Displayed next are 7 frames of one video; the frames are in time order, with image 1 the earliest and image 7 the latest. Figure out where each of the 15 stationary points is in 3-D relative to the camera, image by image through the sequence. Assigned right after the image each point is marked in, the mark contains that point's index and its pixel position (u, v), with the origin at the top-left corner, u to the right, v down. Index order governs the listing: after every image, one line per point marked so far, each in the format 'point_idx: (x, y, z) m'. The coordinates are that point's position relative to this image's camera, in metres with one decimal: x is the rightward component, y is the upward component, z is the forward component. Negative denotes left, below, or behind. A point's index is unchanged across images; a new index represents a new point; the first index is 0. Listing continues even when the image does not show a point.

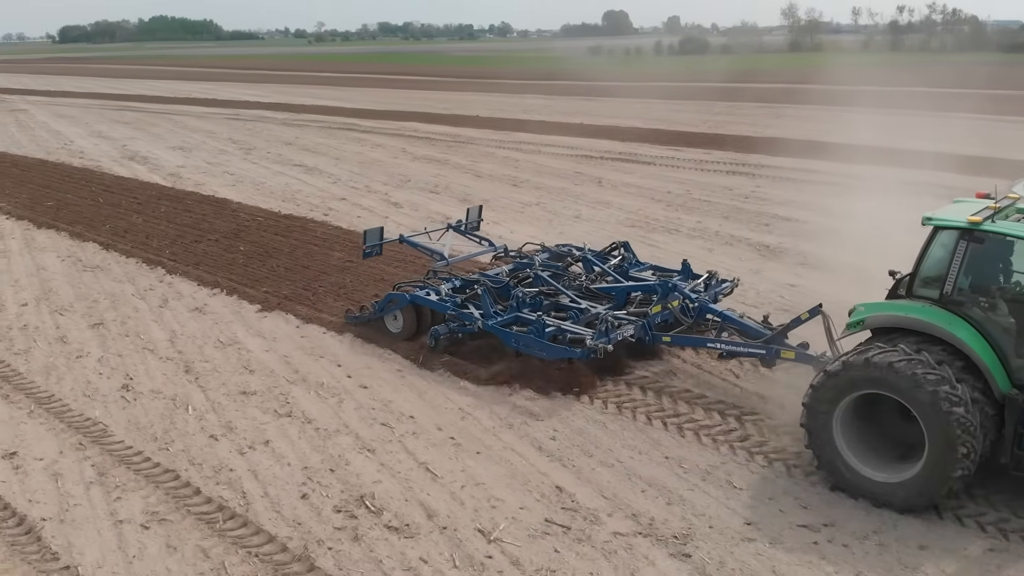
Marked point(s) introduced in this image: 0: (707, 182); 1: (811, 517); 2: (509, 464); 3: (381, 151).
0: (+2.9, +1.6, +14.2) m
1: (+1.5, -1.2, +4.9) m
2: (0.0, -1.0, +5.4) m
3: (-2.4, +2.6, +17.6) m
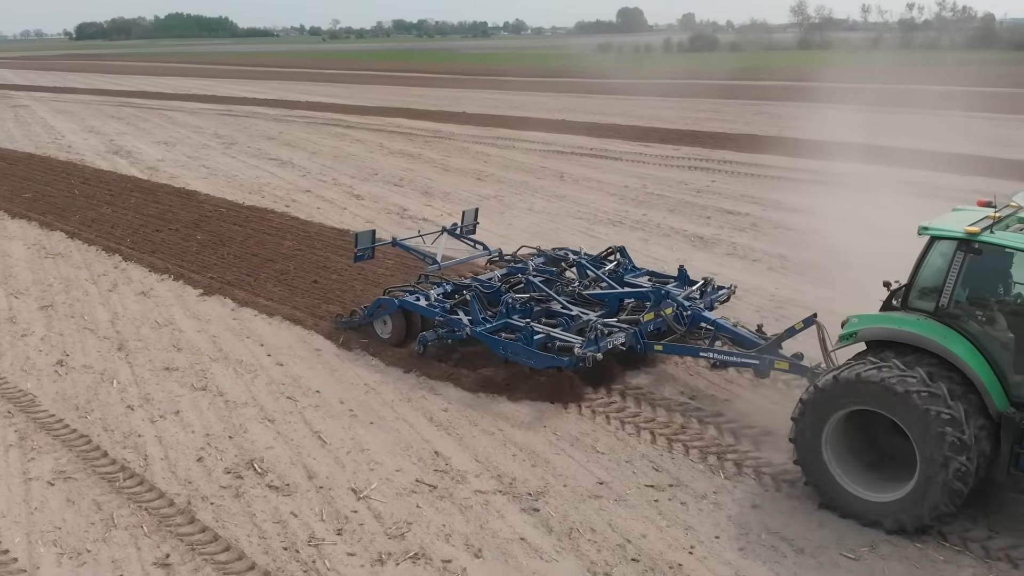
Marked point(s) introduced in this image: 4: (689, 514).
0: (+2.3, +1.7, +14.5) m
1: (+0.8, -1.1, +5.3) m
2: (-0.7, -0.9, +5.8) m
3: (-2.9, +2.7, +18.0) m
4: (+0.9, -1.2, +5.0) m
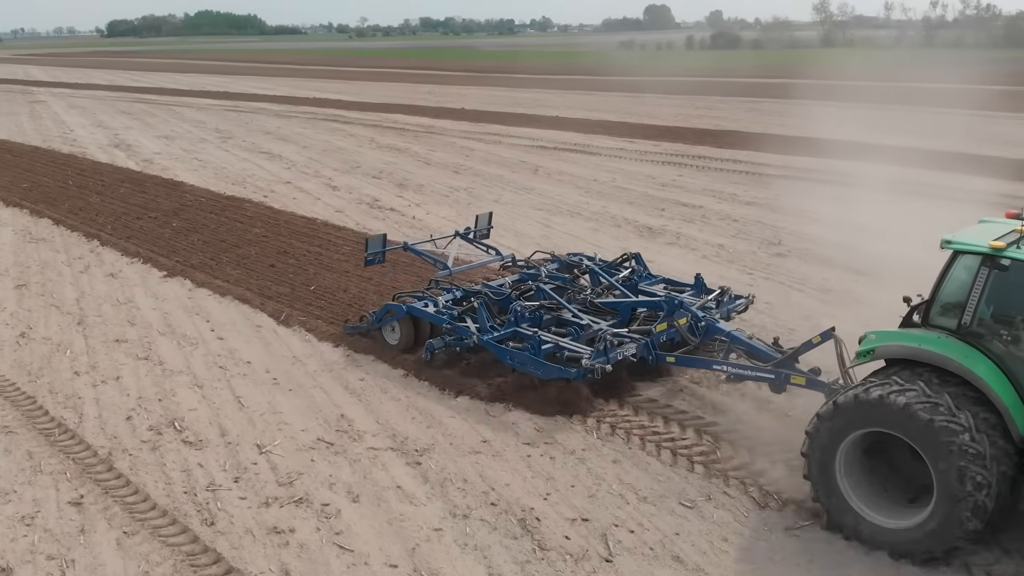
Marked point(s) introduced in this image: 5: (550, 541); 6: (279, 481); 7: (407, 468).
0: (+2.0, +1.9, +15.0) m
1: (+0.1, -0.9, +5.8) m
2: (-1.4, -0.7, +6.4) m
3: (-3.2, +2.9, +18.6) m
4: (+0.2, -1.0, +5.5) m
5: (+0.2, -1.3, +4.7) m
6: (-1.3, -1.1, +5.3) m
7: (-0.6, -1.0, +5.4) m
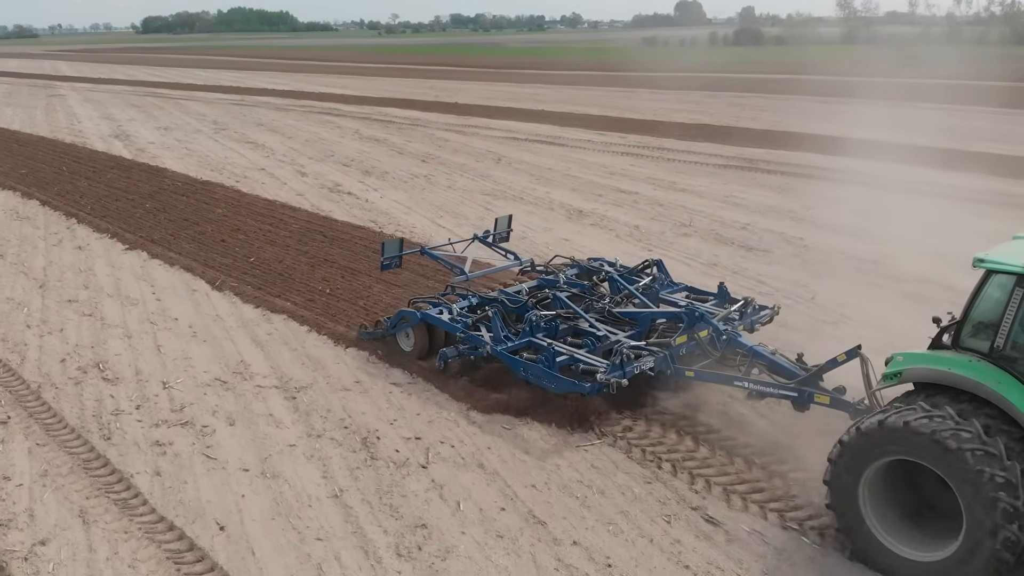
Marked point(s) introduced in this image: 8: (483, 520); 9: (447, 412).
0: (+1.3, +2.1, +15.9) m
1: (-0.8, -0.7, +6.8) m
2: (-2.3, -0.4, +7.4) m
3: (-3.7, +3.3, +19.7) m
4: (-0.7, -0.8, +6.4) m
5: (-0.8, -1.0, +5.7) m
6: (-2.3, -0.8, +6.3) m
7: (-1.6, -0.8, +6.4) m
8: (-0.1, -1.2, +5.0) m
9: (-0.4, -0.8, +6.3) m
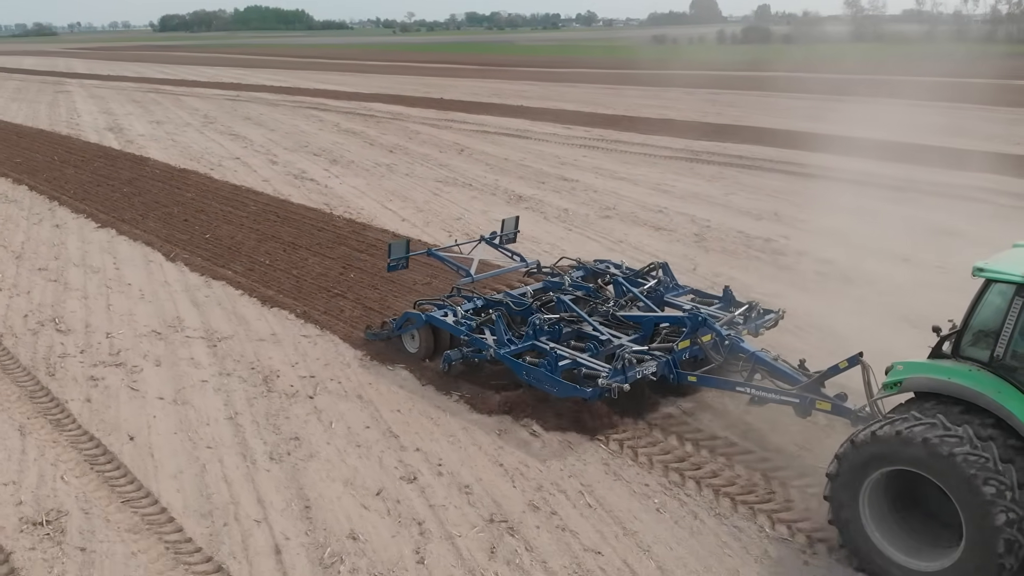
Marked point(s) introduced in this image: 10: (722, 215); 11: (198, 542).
0: (+0.6, +2.4, +16.9) m
1: (-1.7, -0.4, +7.8) m
2: (-3.2, -0.2, +8.5) m
3: (-4.4, +3.6, +20.8) m
4: (-1.6, -0.5, +7.5) m
5: (-1.7, -0.7, +6.8) m
6: (-3.2, -0.5, +7.4) m
7: (-2.5, -0.5, +7.5) m
8: (-1.1, -0.9, +6.0) m
9: (-1.3, -0.5, +7.3) m
10: (+2.7, +0.9, +11.8) m
11: (-1.6, -1.3, +4.9) m
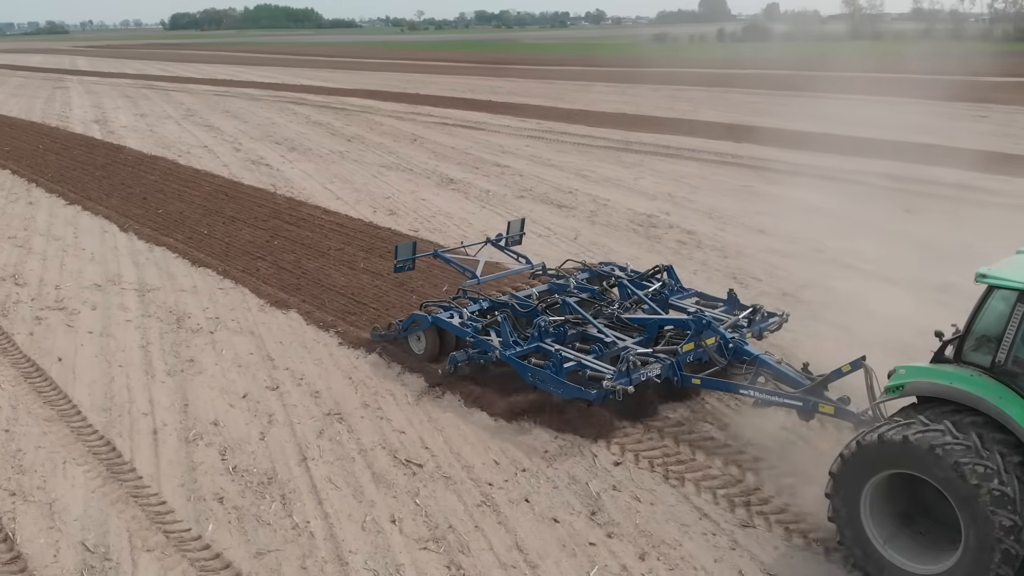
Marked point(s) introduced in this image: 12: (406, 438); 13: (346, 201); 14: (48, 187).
0: (-0.4, +2.8, +18.3) m
1: (-2.8, 0.0, +9.3) m
2: (-4.3, +0.2, +10.0) m
3: (-5.3, +4.0, +22.3) m
4: (-2.8, -0.1, +9.0) m
5: (-2.8, -0.3, +8.2) m
6: (-4.3, -0.1, +8.9) m
7: (-3.6, -0.1, +9.0) m
8: (-2.2, -0.6, +7.5) m
9: (-2.5, -0.1, +8.8) m
10: (+1.6, +1.3, +13.2) m
11: (-2.8, -0.9, +6.3) m
12: (-0.7, -1.0, +6.1) m
13: (-2.3, +1.2, +12.9) m
14: (-6.9, +1.5, +14.0) m
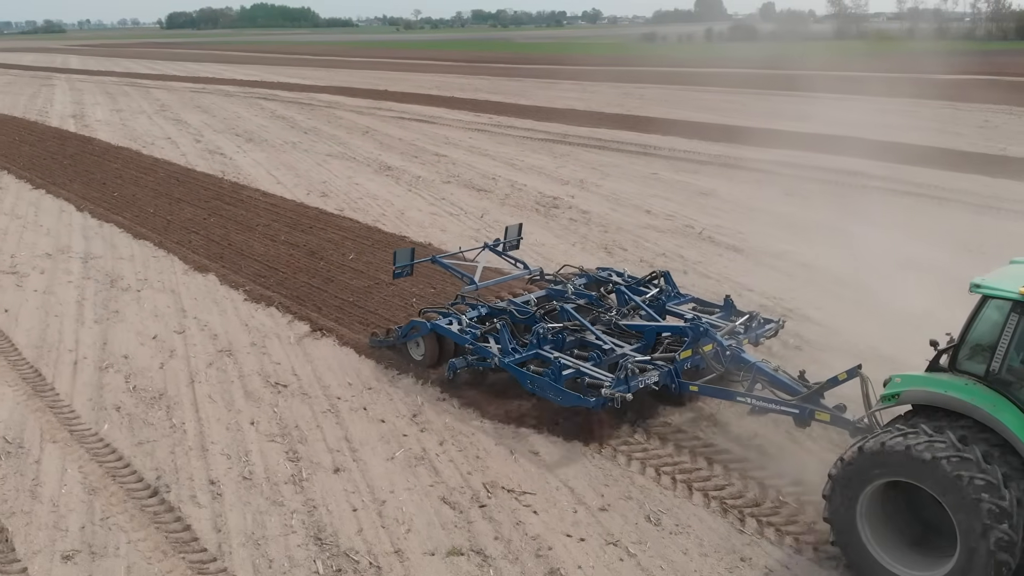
0: (-1.5, +3.2, +19.7) m
1: (-4.0, +0.4, +10.6) m
2: (-5.4, +0.6, +11.3) m
3: (-6.5, +4.4, +23.6) m
4: (-3.9, +0.3, +10.3) m
5: (-4.0, 0.0, +9.5) m
6: (-5.5, +0.2, +10.2) m
7: (-4.7, +0.3, +10.3) m
8: (-3.4, -0.2, +8.8) m
9: (-3.6, +0.2, +10.1) m
10: (+0.4, +1.6, +14.5) m
11: (-3.9, -0.6, +7.6) m
12: (-1.8, -0.6, +7.5) m
13: (-3.4, +1.5, +14.3) m
14: (-8.1, +1.9, +15.3) m
